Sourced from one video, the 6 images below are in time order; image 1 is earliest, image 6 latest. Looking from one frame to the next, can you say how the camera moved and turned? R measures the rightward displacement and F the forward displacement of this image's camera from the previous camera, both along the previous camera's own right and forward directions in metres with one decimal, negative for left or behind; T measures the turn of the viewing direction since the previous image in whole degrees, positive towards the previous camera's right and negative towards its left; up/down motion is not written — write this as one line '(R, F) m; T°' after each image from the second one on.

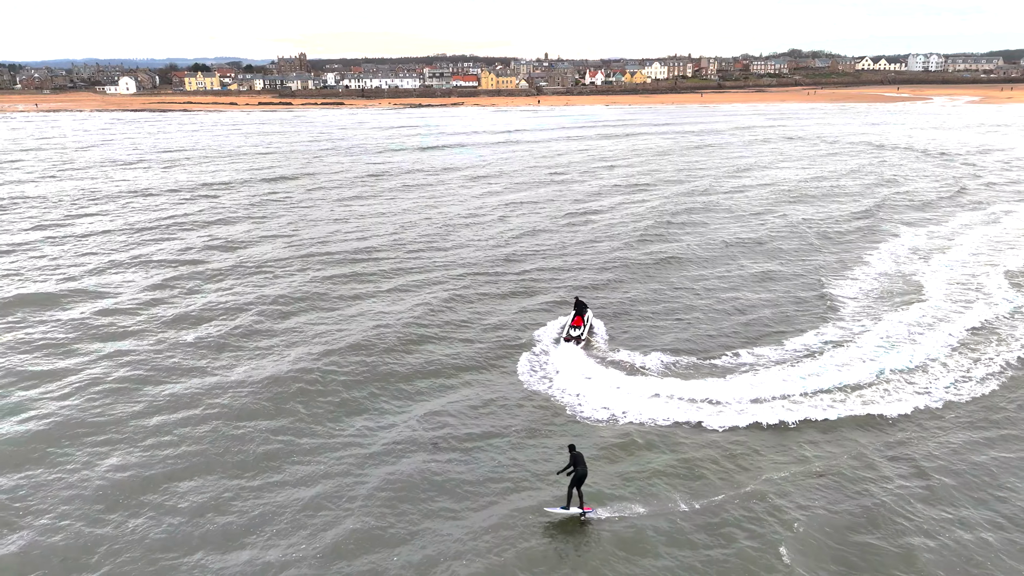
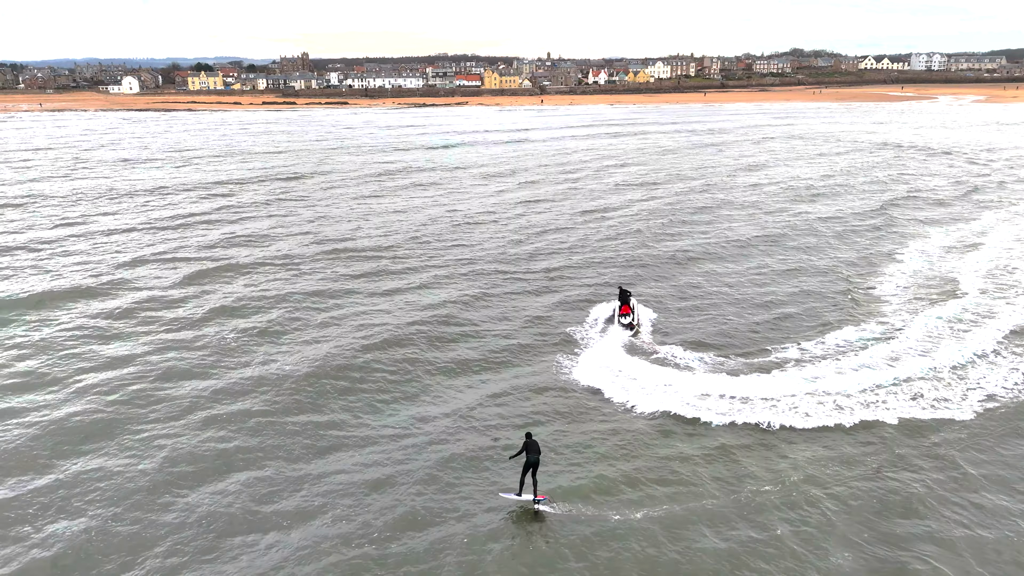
(-1.0, 0.0) m; 0°
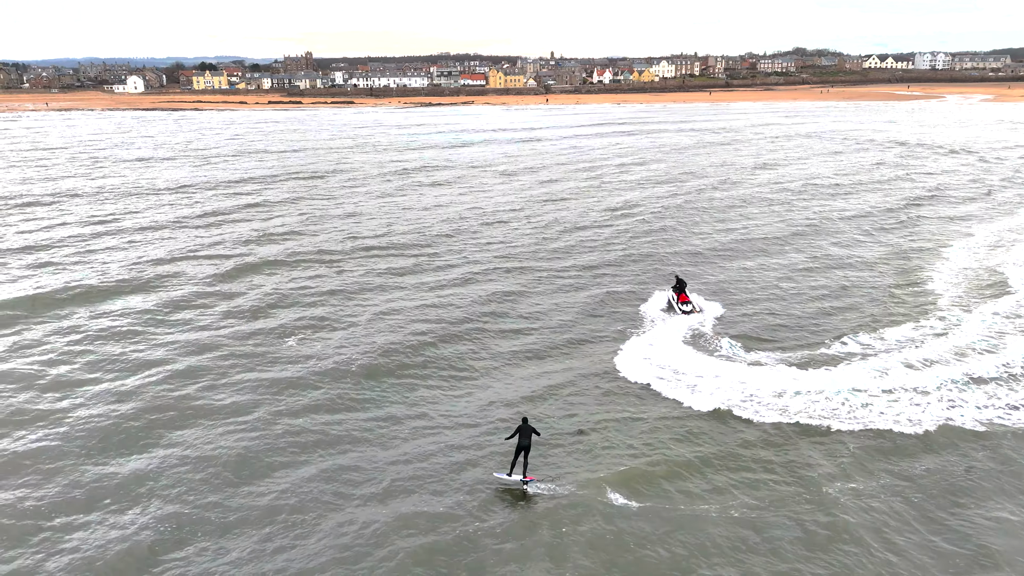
(-1.5, 0.0) m; 0°
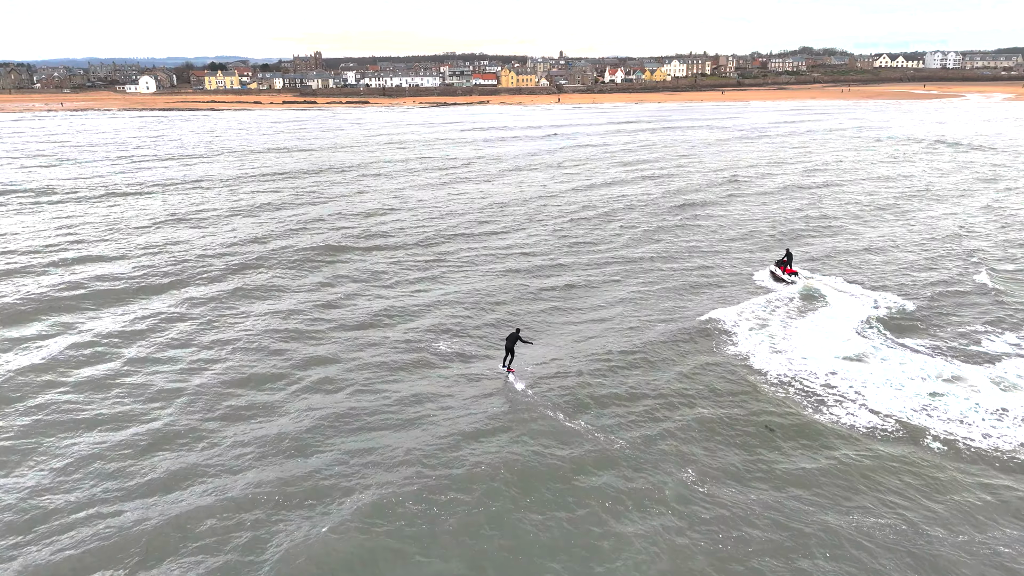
(-3.7, +0.2) m; 0°
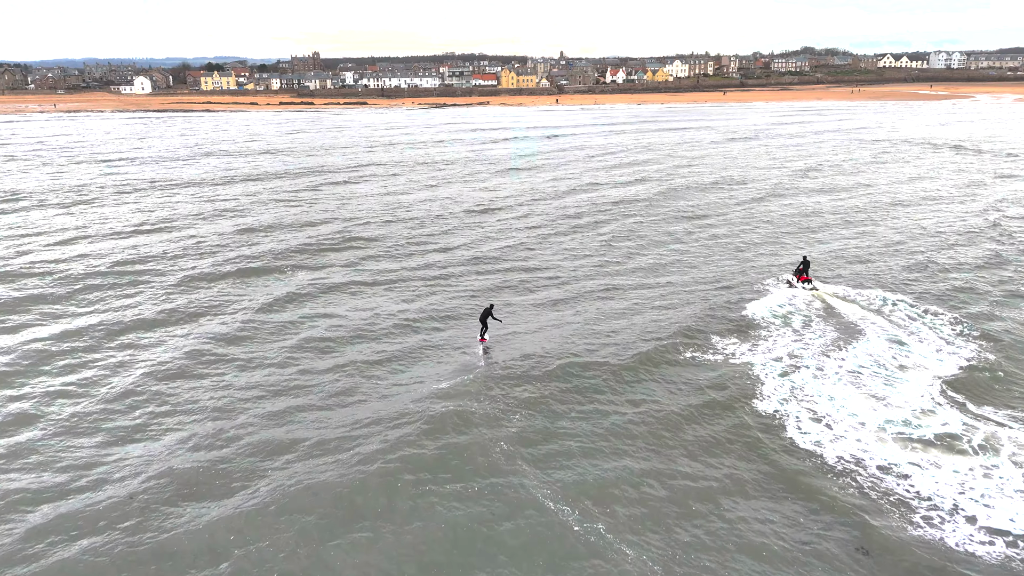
(-0.2, +2.3) m; 0°
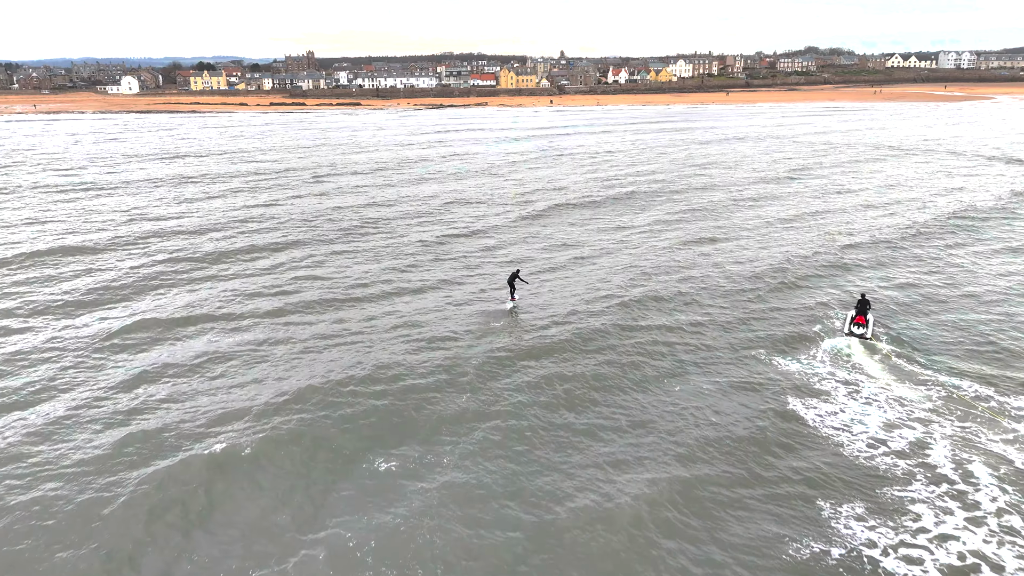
(-0.3, +5.3) m; 0°
